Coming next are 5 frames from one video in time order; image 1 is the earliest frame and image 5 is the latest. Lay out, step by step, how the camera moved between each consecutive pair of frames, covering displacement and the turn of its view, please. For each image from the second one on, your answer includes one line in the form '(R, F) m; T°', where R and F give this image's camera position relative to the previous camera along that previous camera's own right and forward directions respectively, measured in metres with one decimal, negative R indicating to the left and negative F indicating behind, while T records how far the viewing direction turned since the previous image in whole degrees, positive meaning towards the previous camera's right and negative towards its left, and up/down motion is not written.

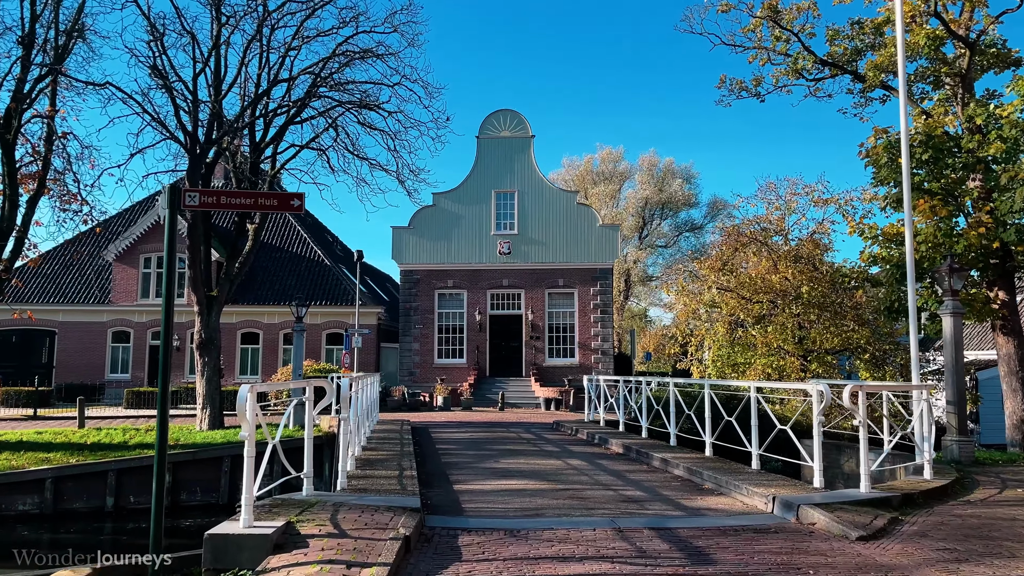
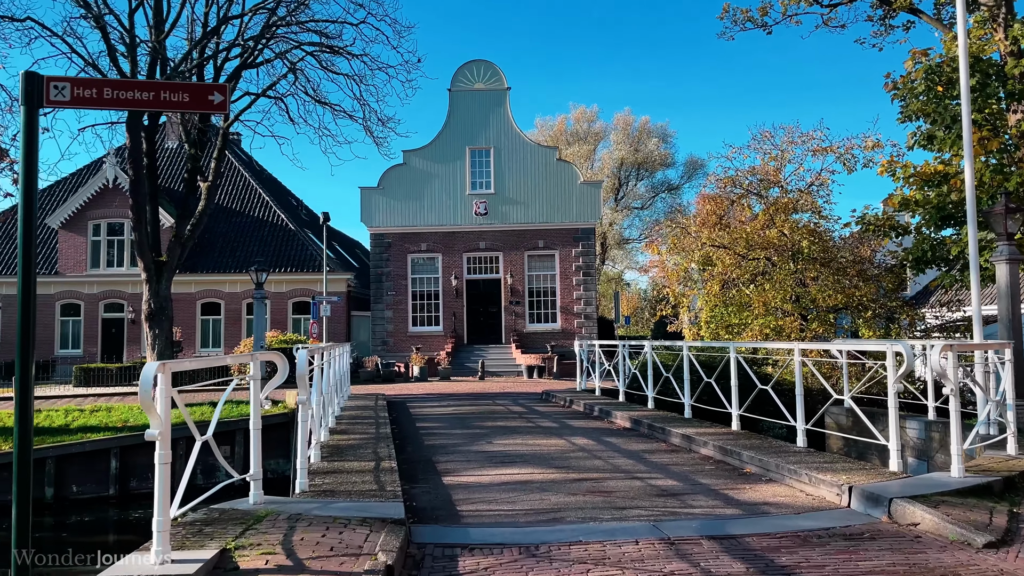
(-0.2, +1.3) m; +2°
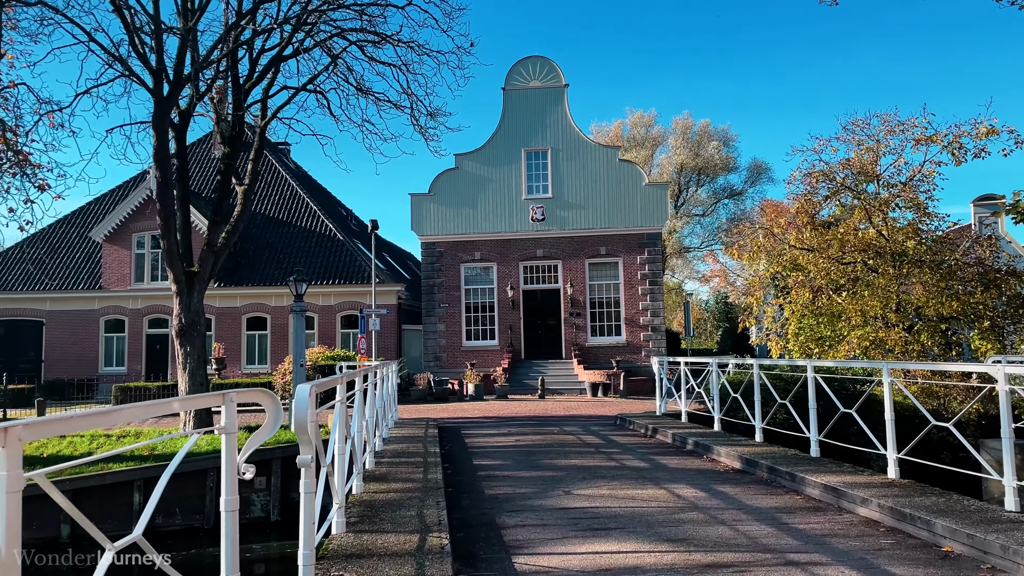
(-0.2, +1.5) m; -4°
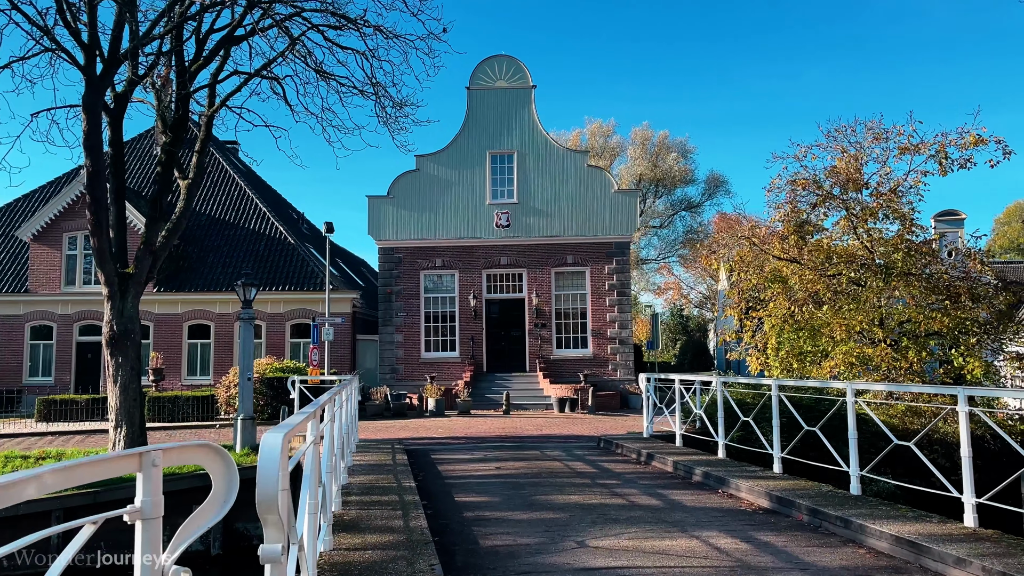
(-0.3, +1.0) m; +4°
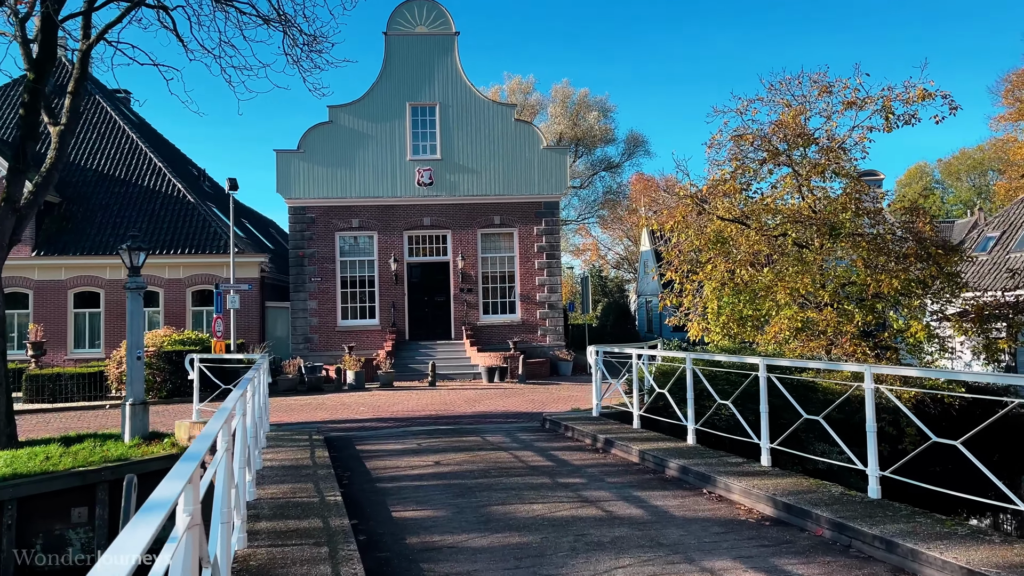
(-0.2, +1.2) m; +6°
